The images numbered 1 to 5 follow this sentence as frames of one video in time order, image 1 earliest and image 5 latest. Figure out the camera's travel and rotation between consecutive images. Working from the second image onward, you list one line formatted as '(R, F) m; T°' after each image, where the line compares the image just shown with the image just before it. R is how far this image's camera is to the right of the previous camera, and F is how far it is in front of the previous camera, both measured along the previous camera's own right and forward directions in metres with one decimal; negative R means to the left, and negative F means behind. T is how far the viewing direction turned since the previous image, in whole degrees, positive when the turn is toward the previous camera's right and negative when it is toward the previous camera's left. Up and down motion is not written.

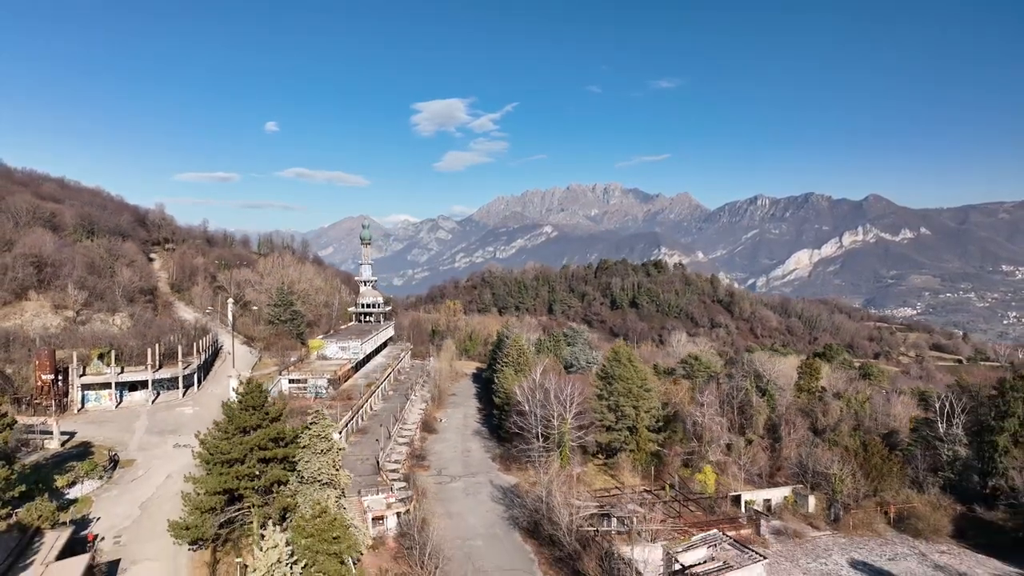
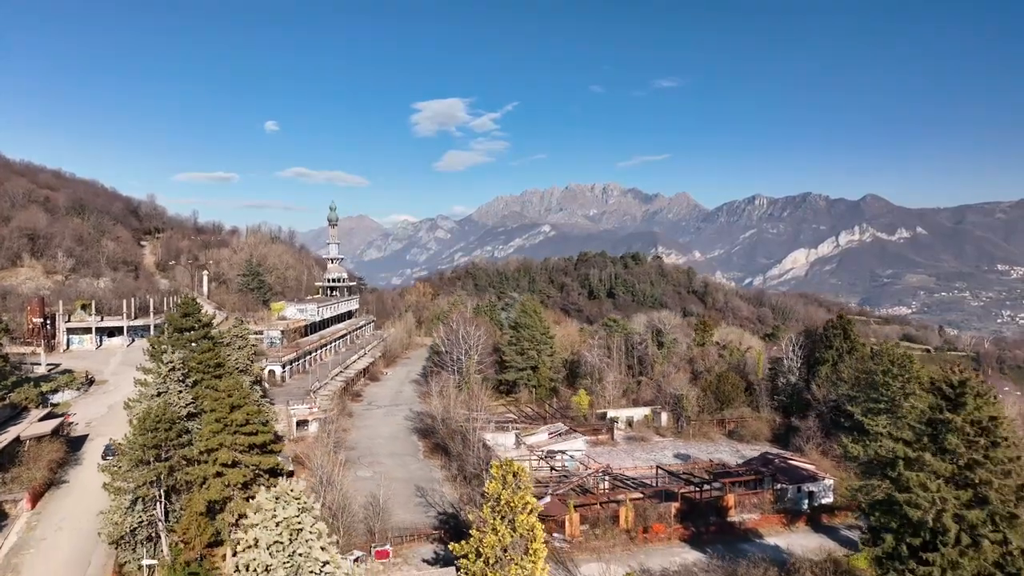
(+6.4, -7.1) m; 0°
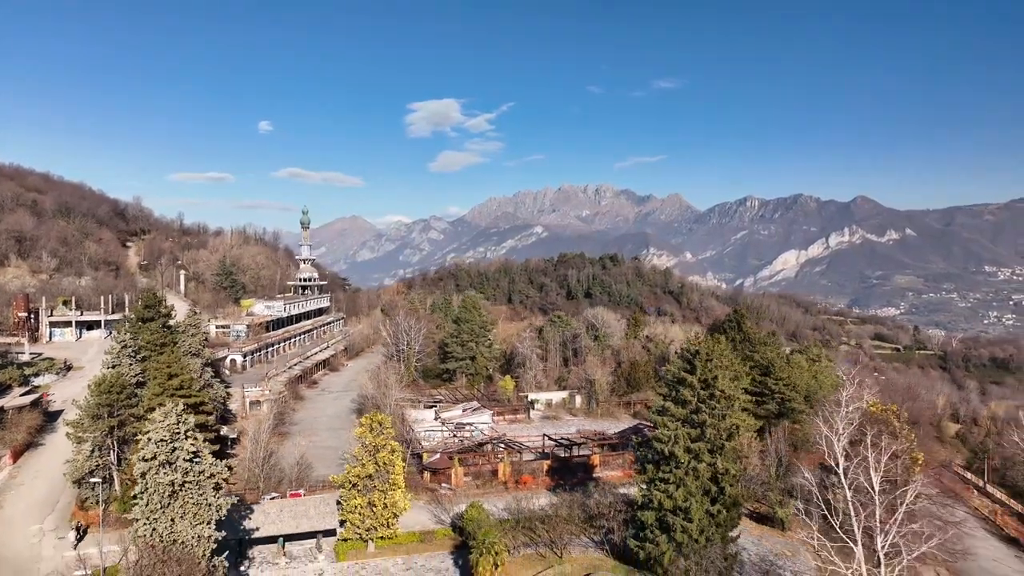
(+4.8, -5.3) m; +1°
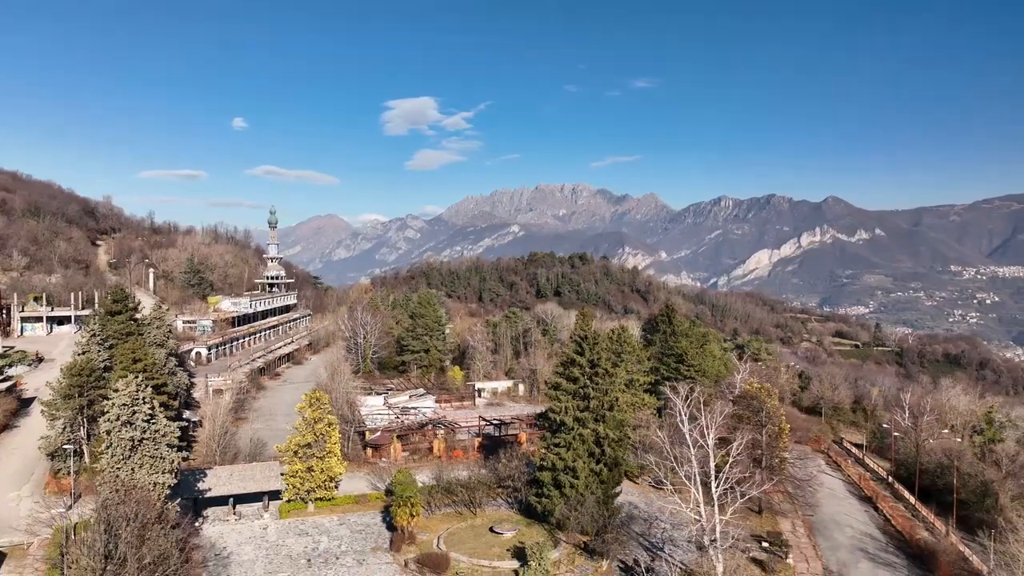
(+2.6, -3.9) m; +2°
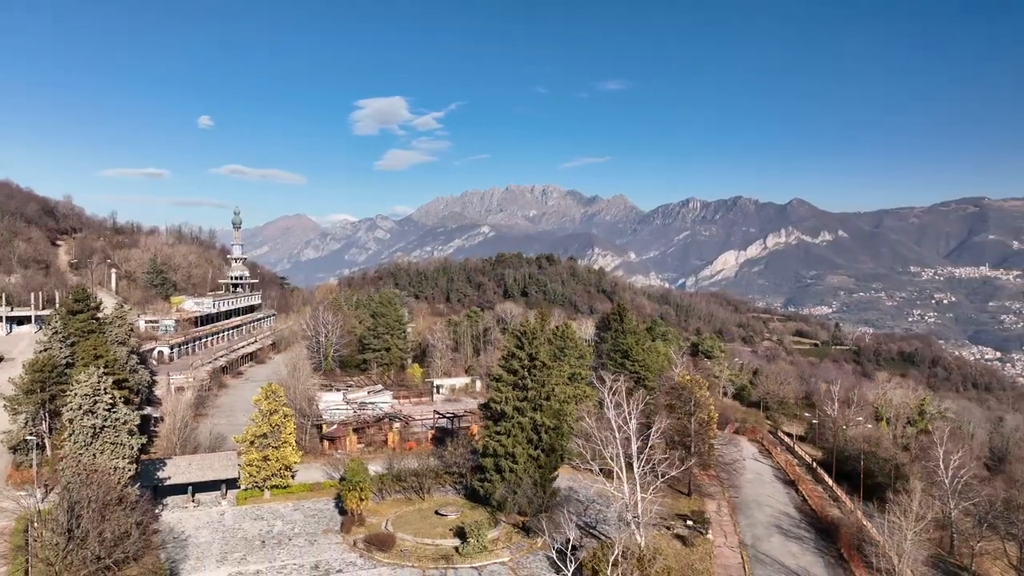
(+1.3, -2.1) m; +3°
